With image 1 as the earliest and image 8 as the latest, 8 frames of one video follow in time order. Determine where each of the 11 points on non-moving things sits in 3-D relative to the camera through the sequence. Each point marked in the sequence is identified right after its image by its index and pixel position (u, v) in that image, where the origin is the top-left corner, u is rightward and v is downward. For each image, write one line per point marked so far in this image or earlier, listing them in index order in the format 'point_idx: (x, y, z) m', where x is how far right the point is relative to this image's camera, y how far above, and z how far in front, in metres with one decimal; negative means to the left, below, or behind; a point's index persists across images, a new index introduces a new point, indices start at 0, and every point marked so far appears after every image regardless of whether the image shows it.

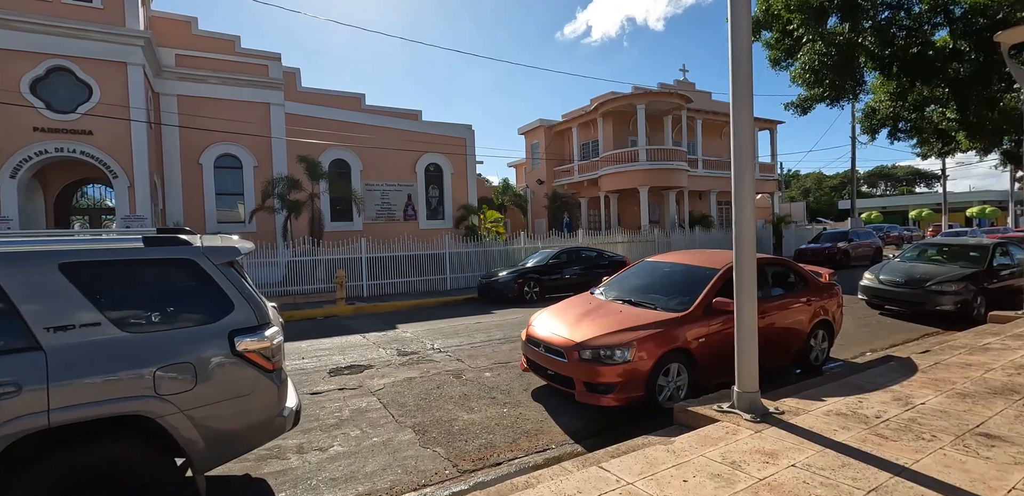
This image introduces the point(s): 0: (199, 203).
0: (-10.1, +1.4, +15.6) m
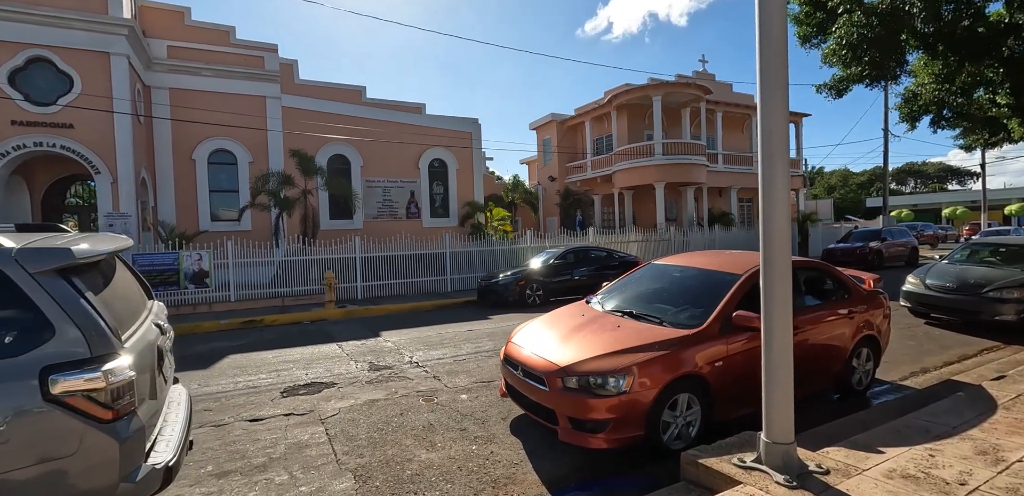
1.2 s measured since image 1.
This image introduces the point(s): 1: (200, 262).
0: (-10.0, +1.5, +15.1) m
1: (-7.4, -0.3, +11.4) m
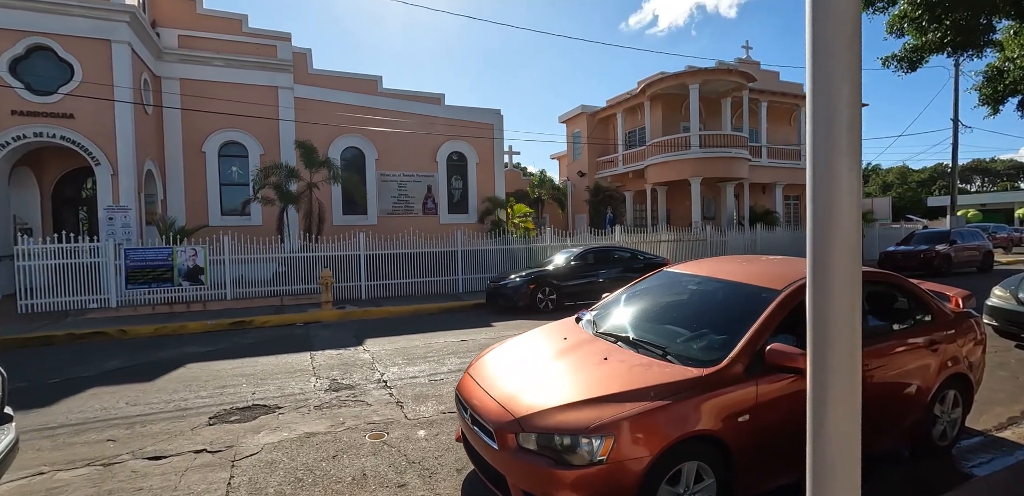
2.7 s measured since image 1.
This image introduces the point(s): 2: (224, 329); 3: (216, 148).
0: (-9.5, +1.6, +14.7) m
1: (-7.2, -0.2, +10.9) m
2: (-5.7, -1.6, +9.5) m
3: (-9.1, +3.1, +14.8) m
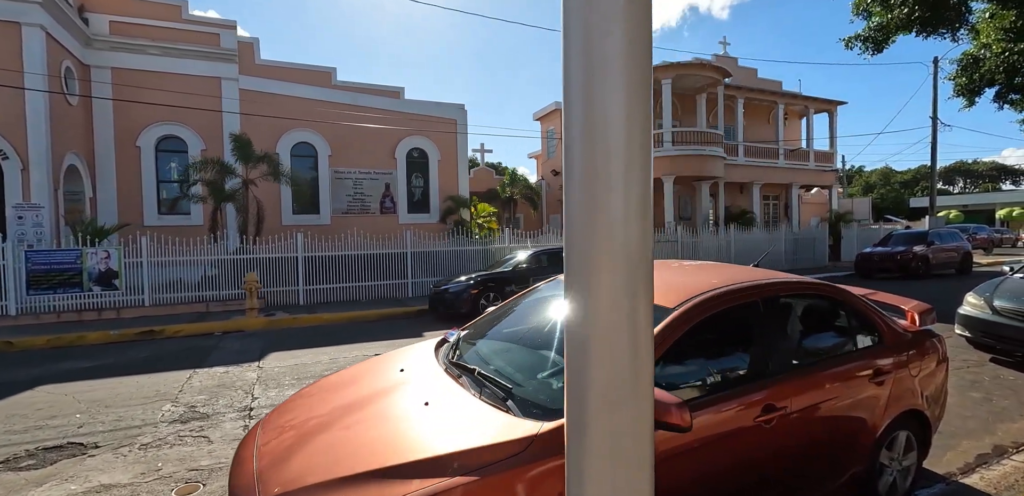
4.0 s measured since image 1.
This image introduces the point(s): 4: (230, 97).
0: (-10.7, +1.6, +13.7) m
1: (-8.3, -0.3, +10.0) m
2: (-6.8, -1.6, +8.5) m
3: (-10.3, +3.0, +13.8) m
4: (-8.4, +4.5, +14.4) m
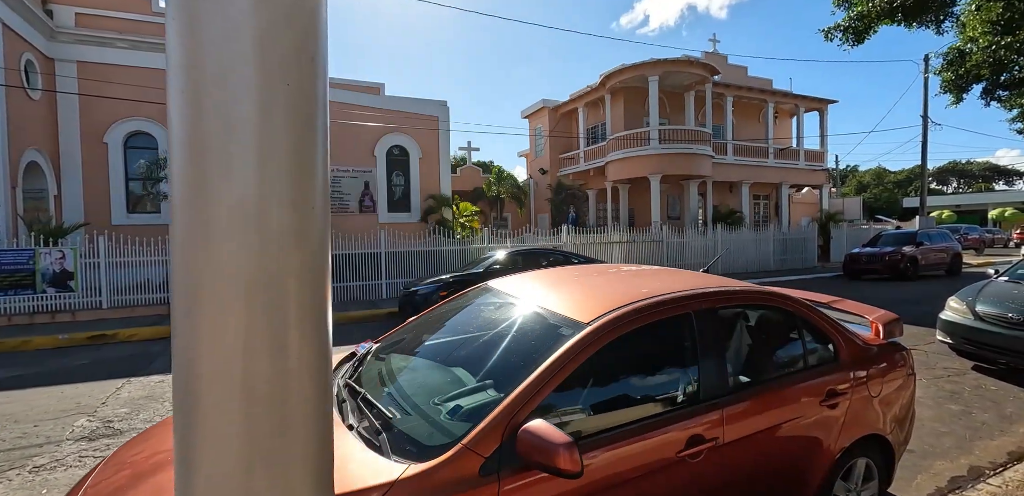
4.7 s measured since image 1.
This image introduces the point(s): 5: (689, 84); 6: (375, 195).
0: (-11.3, +1.6, +13.3) m
1: (-8.9, -0.3, +9.5) m
2: (-7.3, -1.6, +8.1) m
3: (-10.9, +3.0, +13.4) m
4: (-9.0, +4.5, +14.0) m
5: (+7.3, +6.8, +20.0) m
6: (-4.6, +1.7, +16.1) m
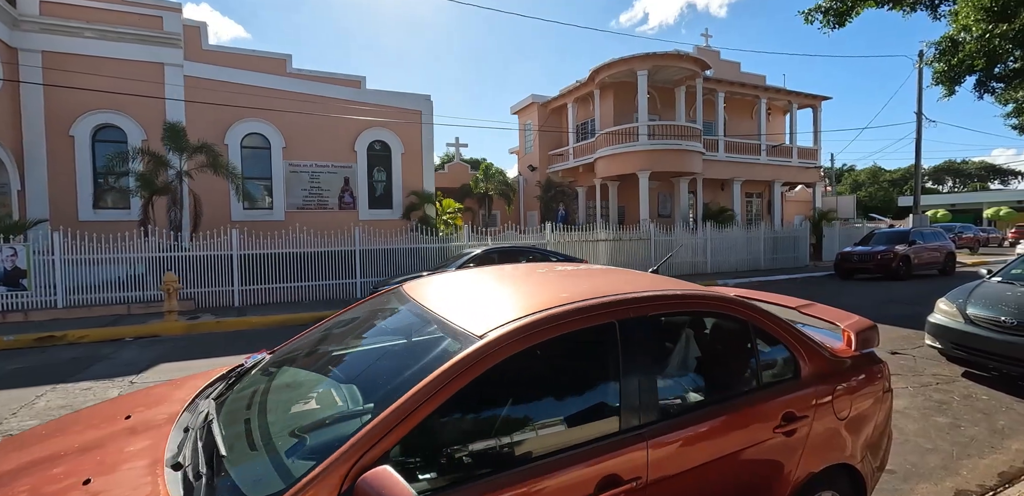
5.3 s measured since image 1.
0: (-11.8, +1.7, +12.8) m
1: (-9.4, -0.2, +9.1) m
2: (-7.8, -1.6, +7.7) m
3: (-11.4, +3.1, +12.9) m
4: (-9.5, +4.6, +13.5) m
5: (+6.8, +6.9, +19.6) m
6: (-5.1, +1.8, +15.6) m
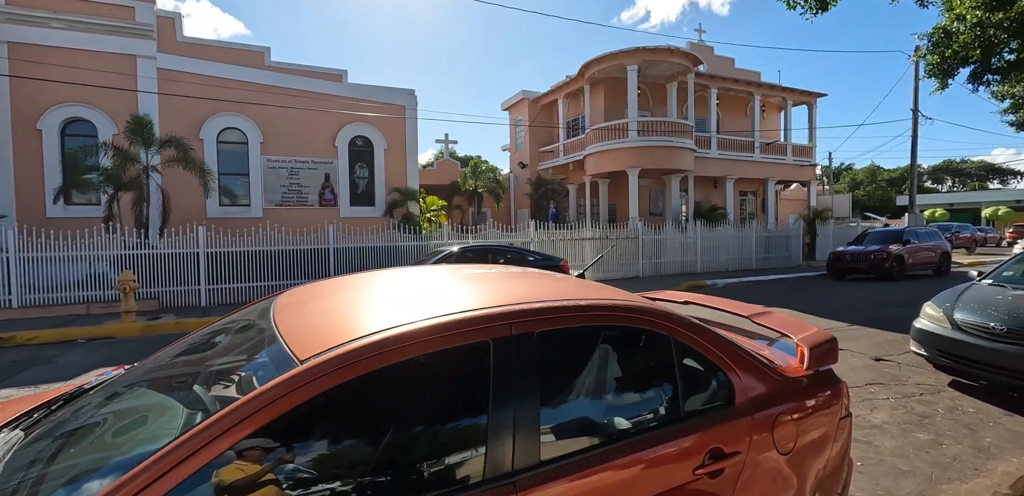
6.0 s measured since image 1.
0: (-12.2, +1.8, +12.4) m
1: (-9.8, -0.1, +8.7) m
2: (-8.3, -1.5, +7.3) m
3: (-11.8, +3.2, +12.5) m
4: (-10.0, +4.7, +13.1) m
5: (+6.3, +6.9, +19.2) m
6: (-5.6, +1.9, +15.2) m
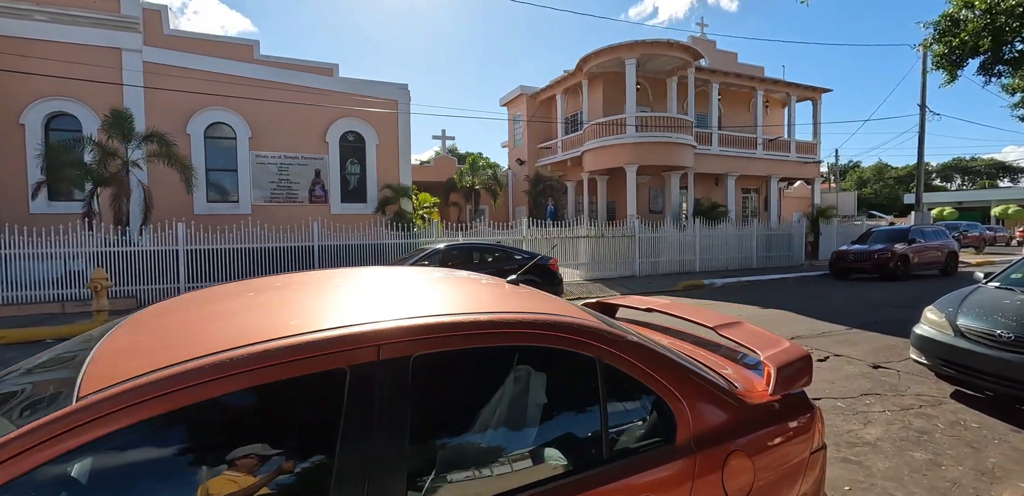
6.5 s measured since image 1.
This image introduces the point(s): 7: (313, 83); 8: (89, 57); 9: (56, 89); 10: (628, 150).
0: (-12.5, +1.8, +12.2) m
1: (-10.1, -0.1, +8.5) m
2: (-8.6, -1.5, +7.1) m
3: (-12.0, +3.3, +12.3) m
4: (-10.2, +4.8, +12.9) m
5: (+6.2, +7.0, +18.8) m
6: (-5.7, +2.0, +15.0) m
7: (-6.1, +5.0, +14.8) m
8: (-11.0, +5.0, +12.6) m
9: (-11.7, +4.1, +12.4) m
10: (+4.2, +3.5, +17.5) m
